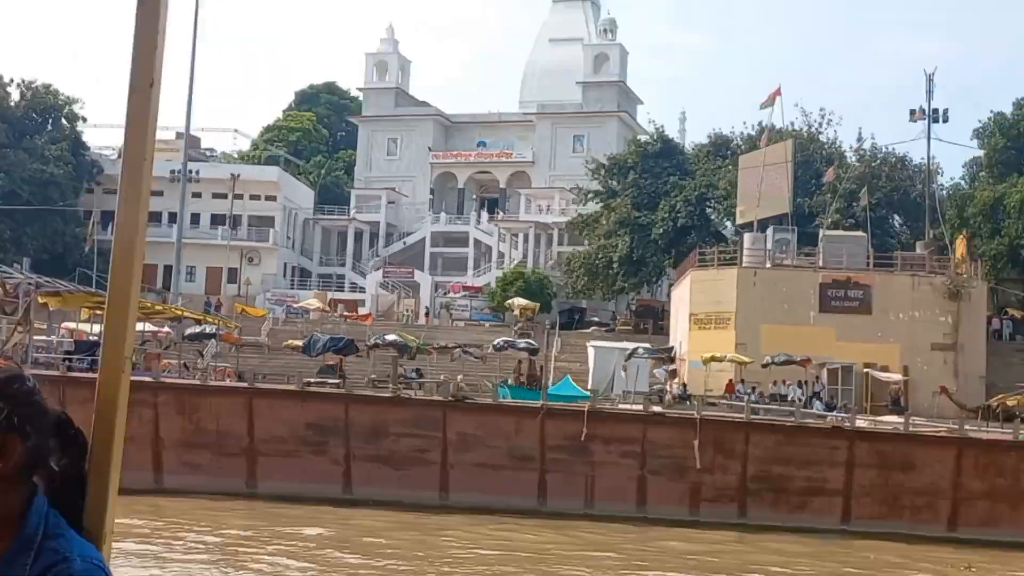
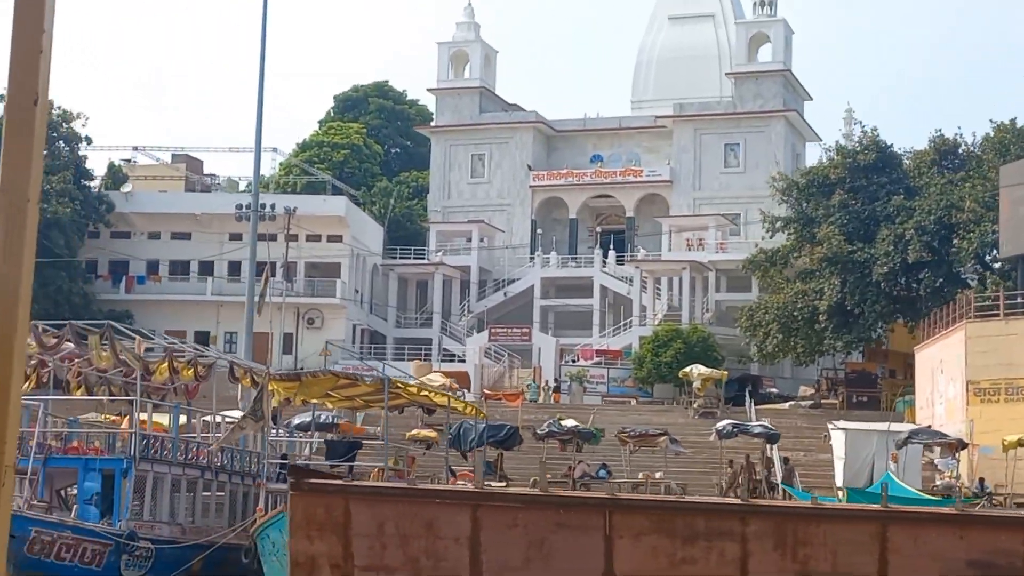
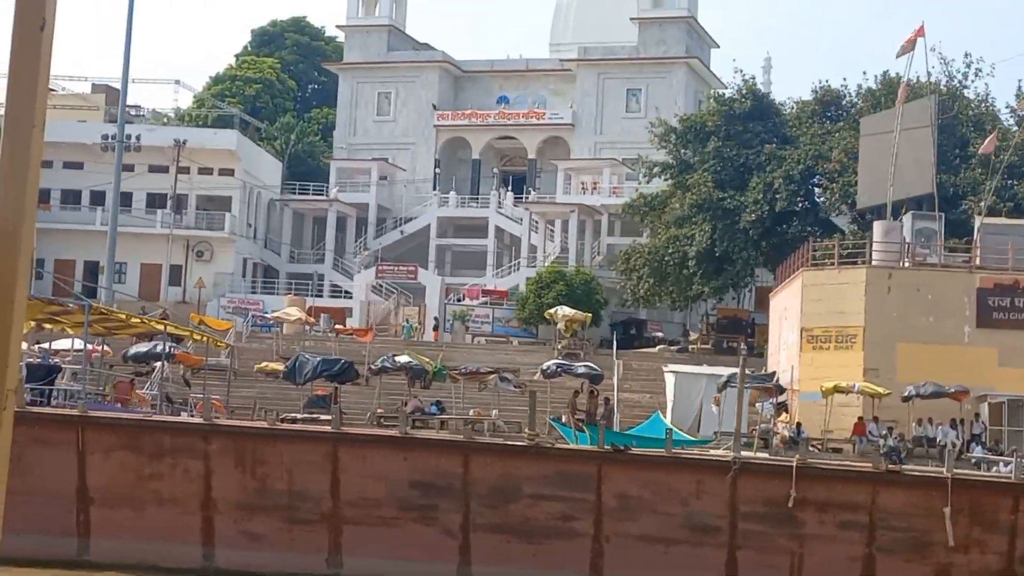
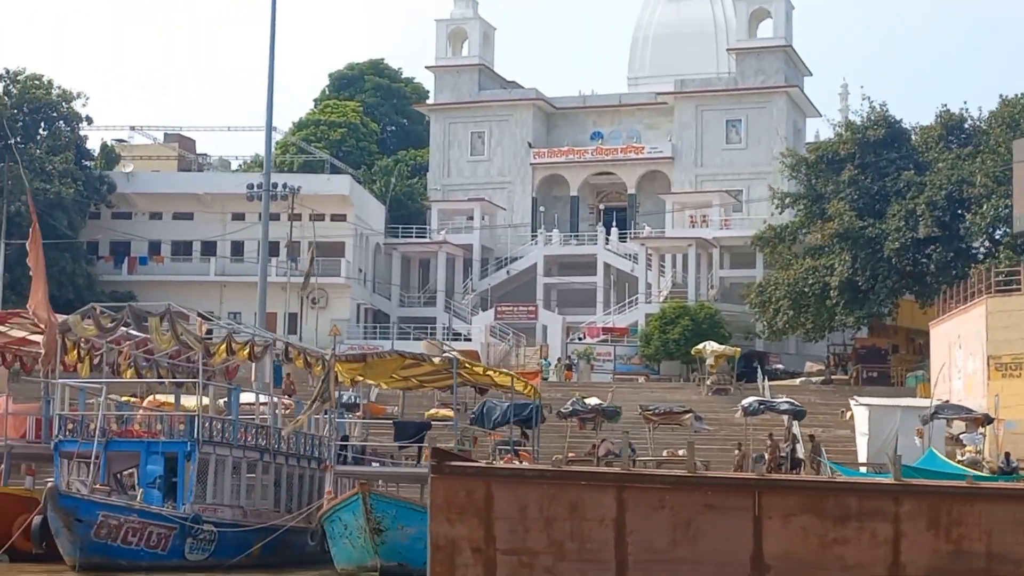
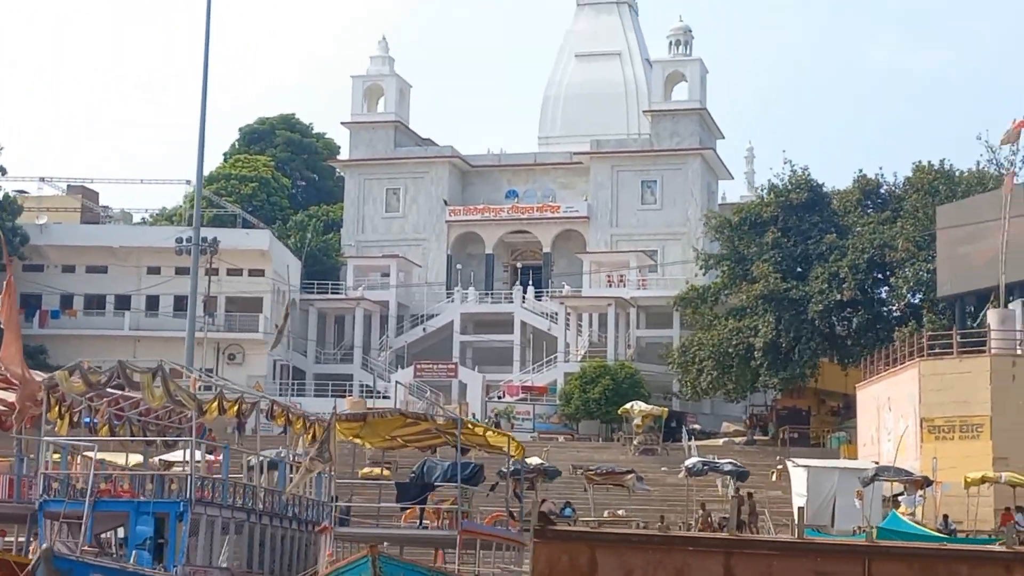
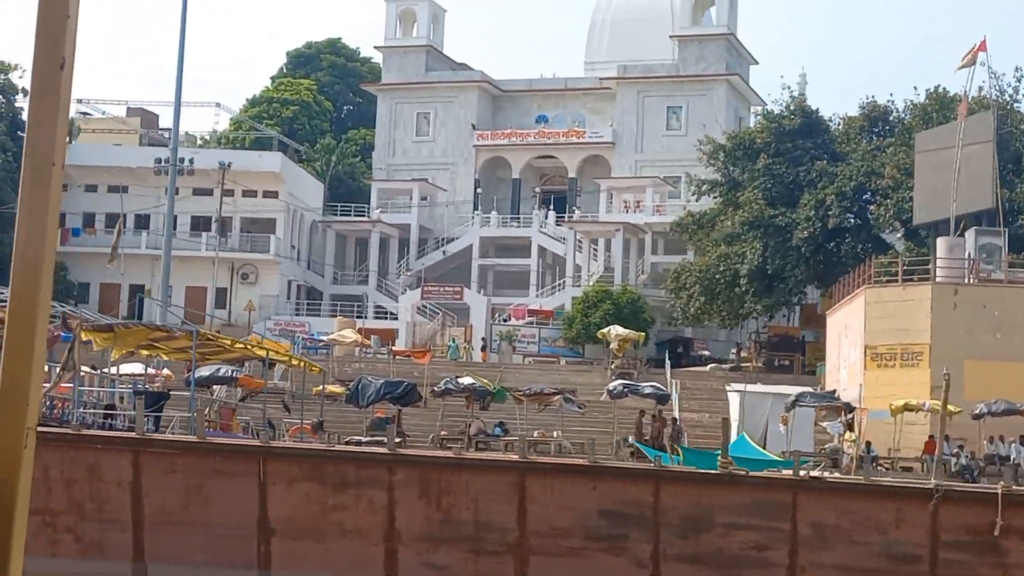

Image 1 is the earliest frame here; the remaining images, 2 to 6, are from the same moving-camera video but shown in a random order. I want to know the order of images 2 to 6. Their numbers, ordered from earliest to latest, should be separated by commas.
3, 6, 2, 4, 5
